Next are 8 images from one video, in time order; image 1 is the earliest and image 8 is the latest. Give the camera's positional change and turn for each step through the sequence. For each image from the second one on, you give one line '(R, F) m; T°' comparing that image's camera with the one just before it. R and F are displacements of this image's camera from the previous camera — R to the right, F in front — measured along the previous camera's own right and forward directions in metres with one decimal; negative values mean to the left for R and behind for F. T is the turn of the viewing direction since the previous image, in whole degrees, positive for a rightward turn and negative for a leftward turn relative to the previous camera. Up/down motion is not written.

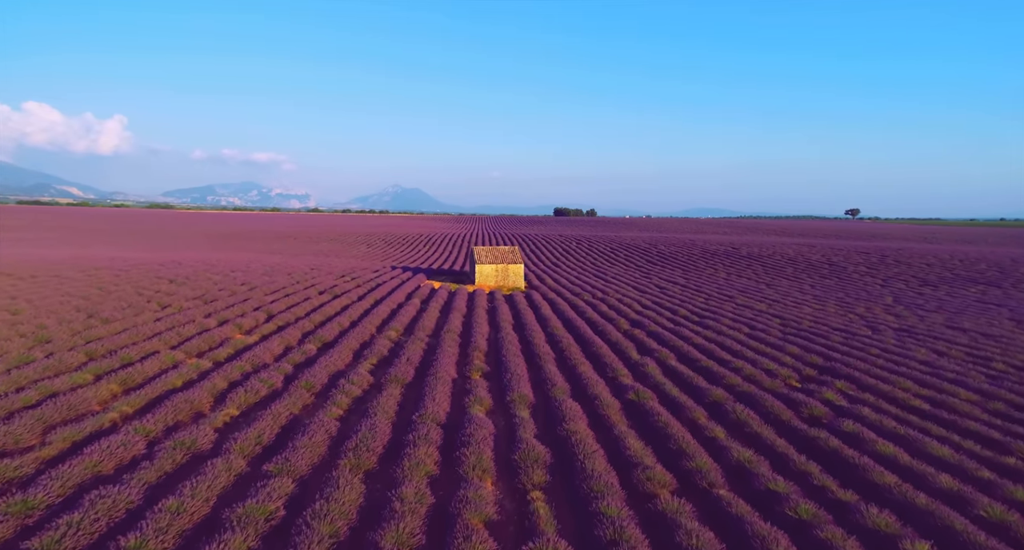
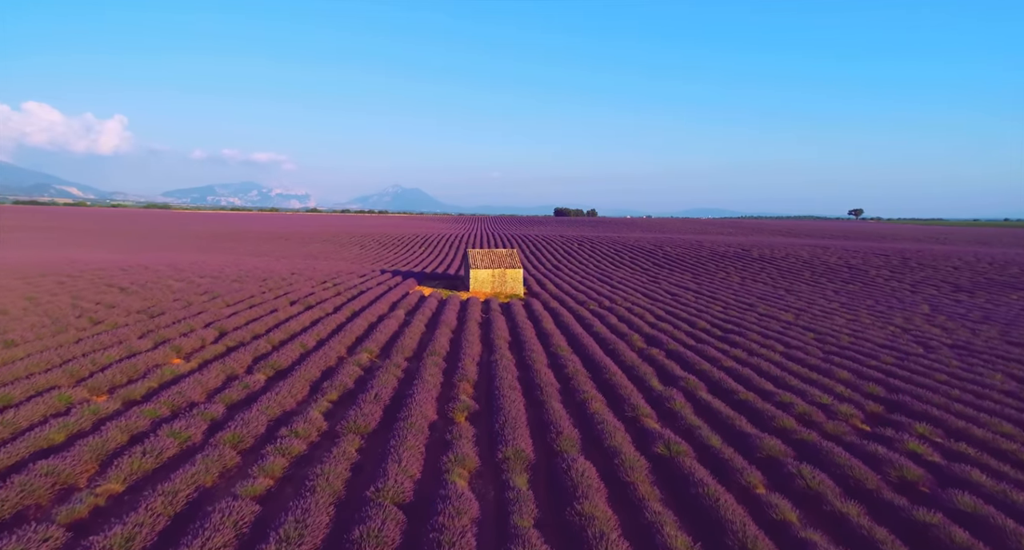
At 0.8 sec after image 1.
(+0.1, +2.9) m; 0°
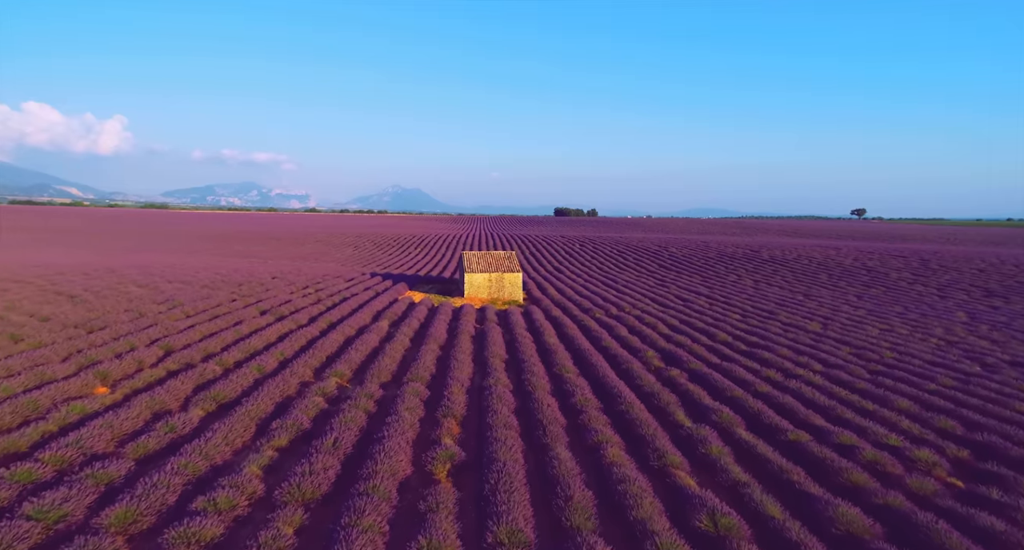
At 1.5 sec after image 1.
(+0.1, +2.4) m; 0°
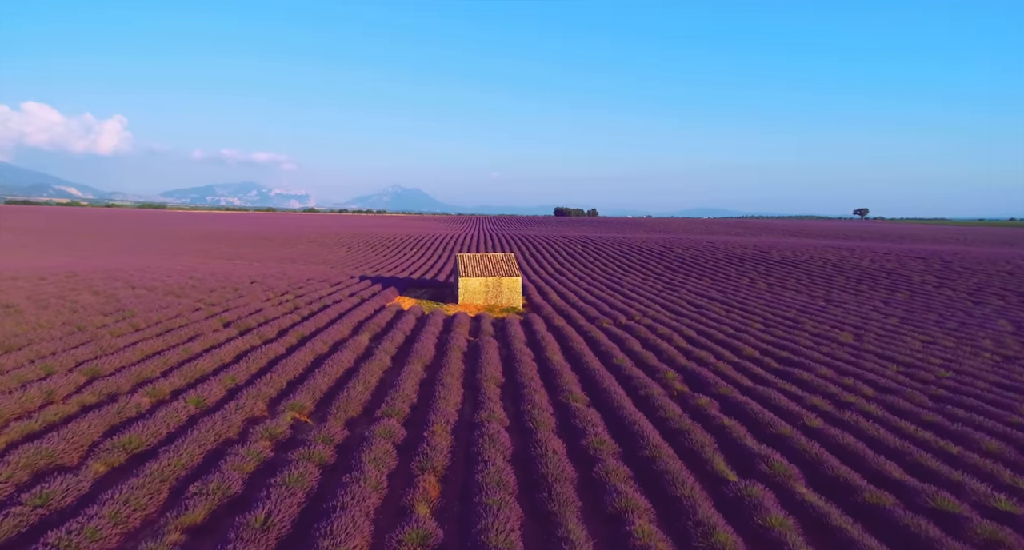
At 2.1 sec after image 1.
(+0.1, +2.4) m; 0°
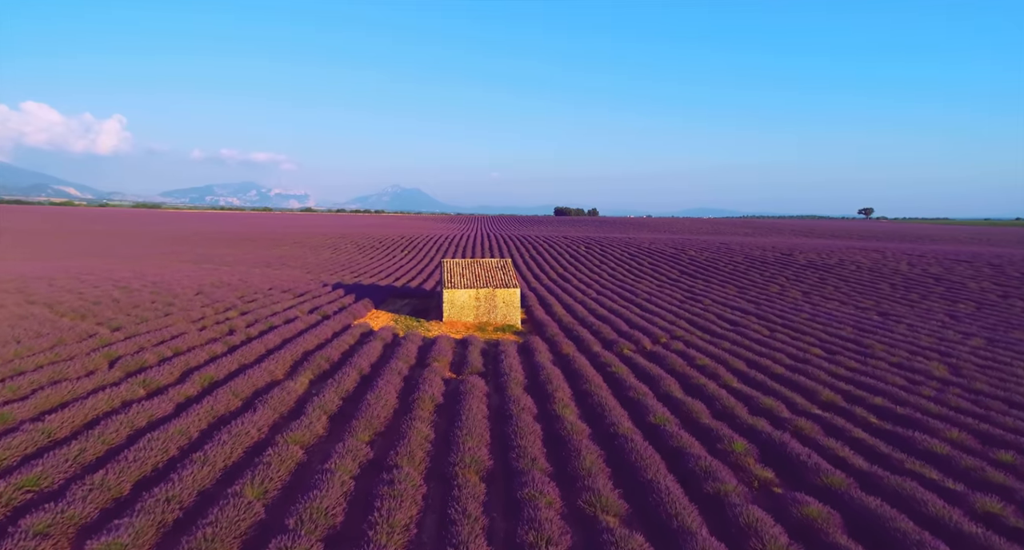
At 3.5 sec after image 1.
(+0.1, +4.7) m; 0°
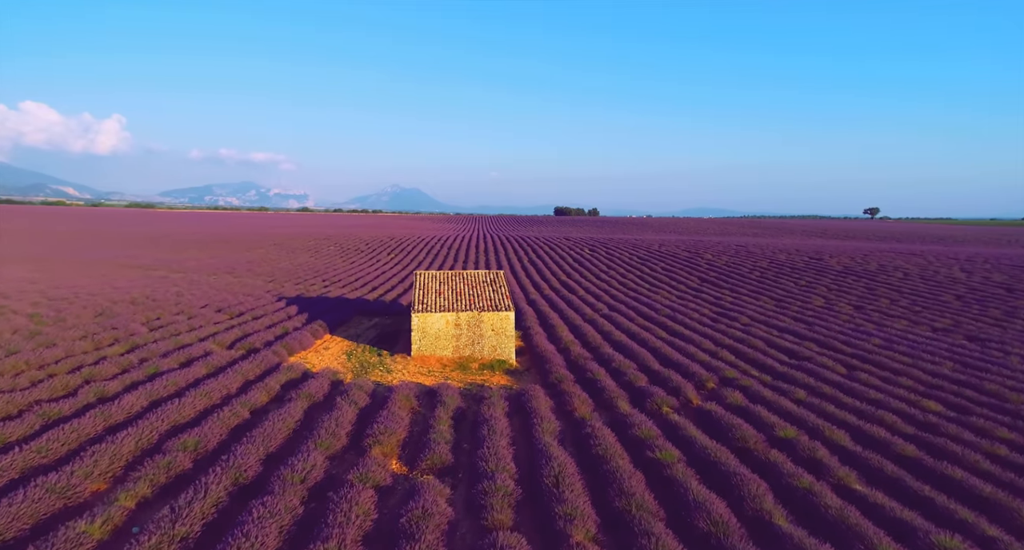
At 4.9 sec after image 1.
(+0.2, +5.4) m; 0°
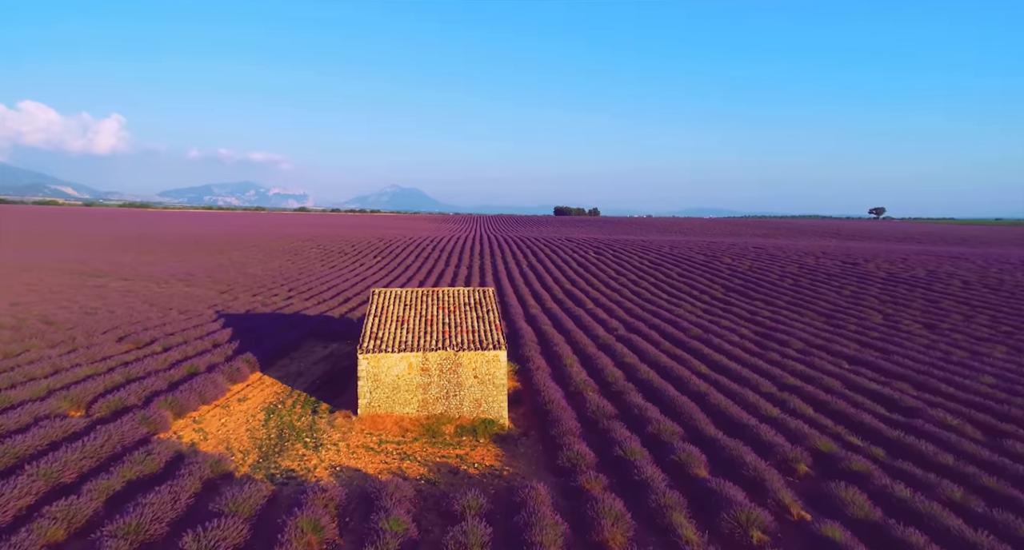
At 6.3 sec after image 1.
(+0.1, +5.0) m; 0°
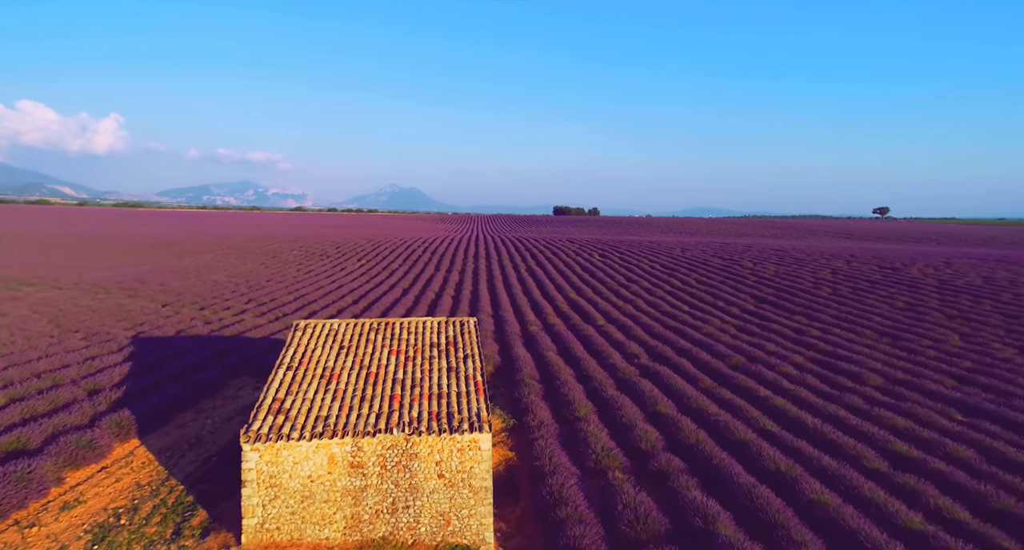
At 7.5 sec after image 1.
(+0.1, +4.6) m; 0°
